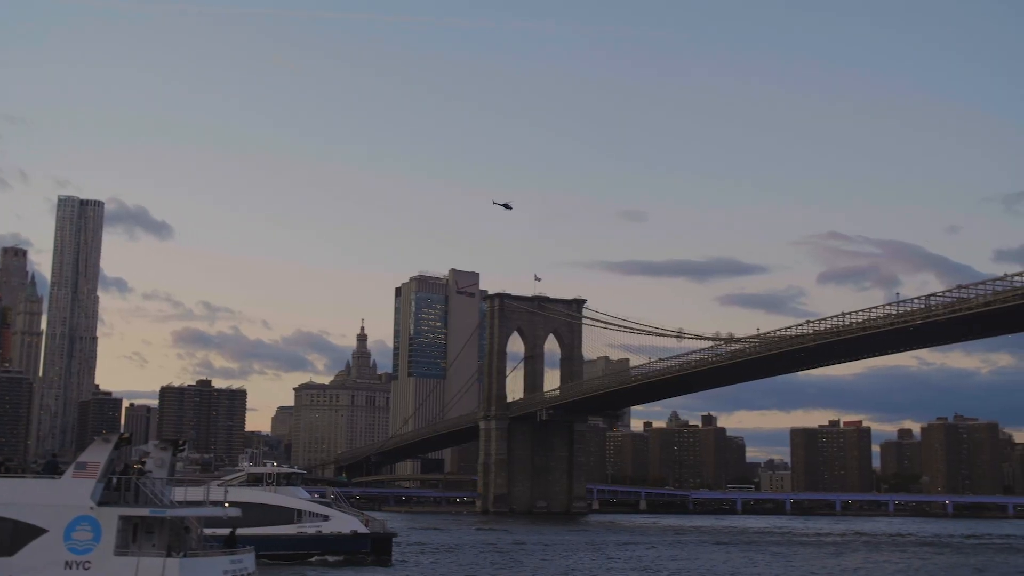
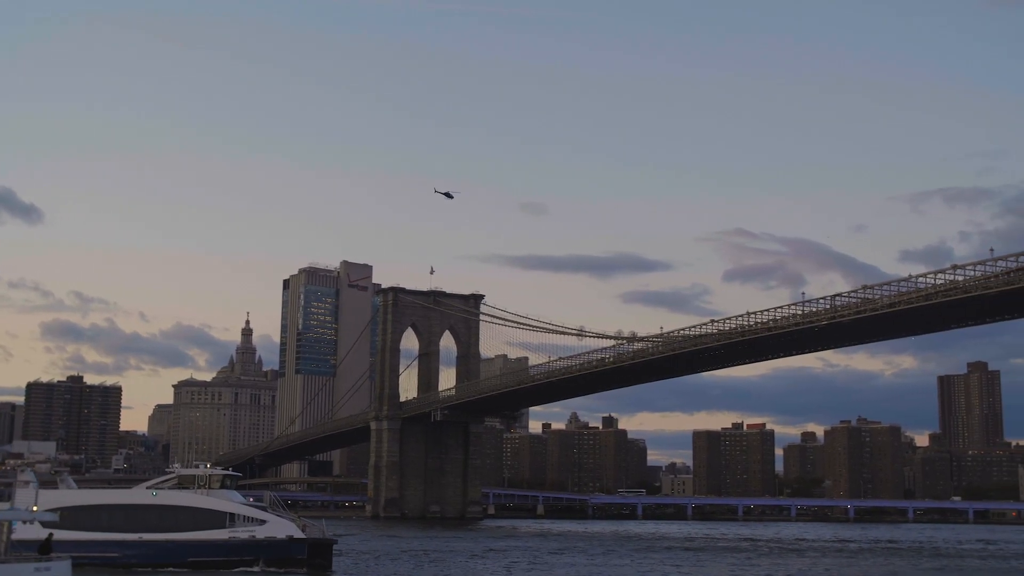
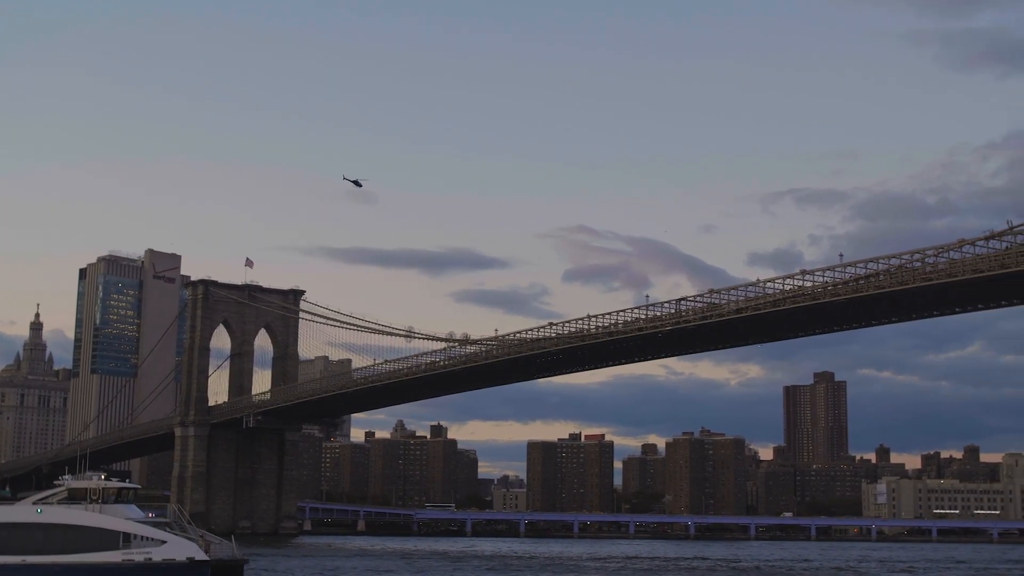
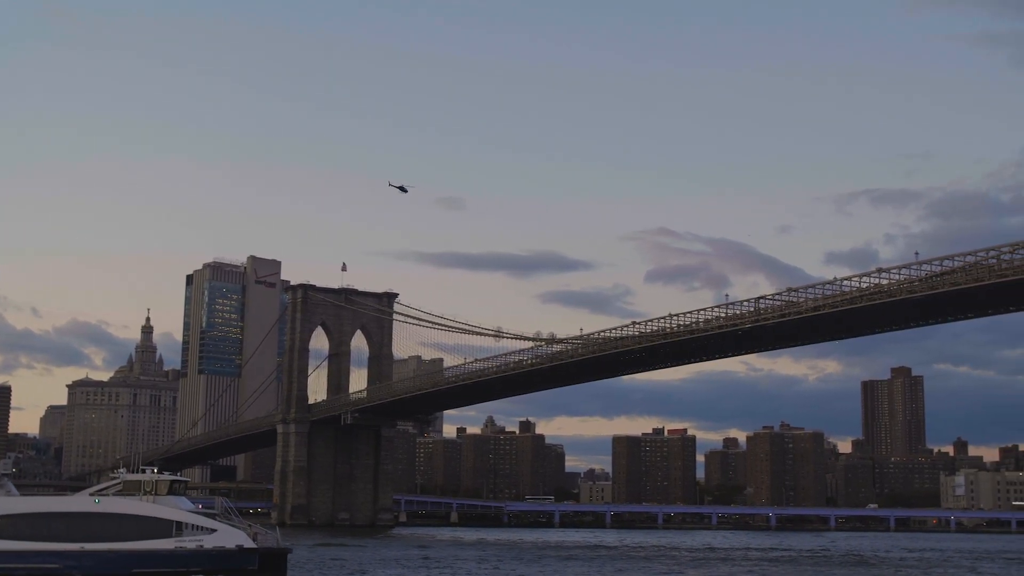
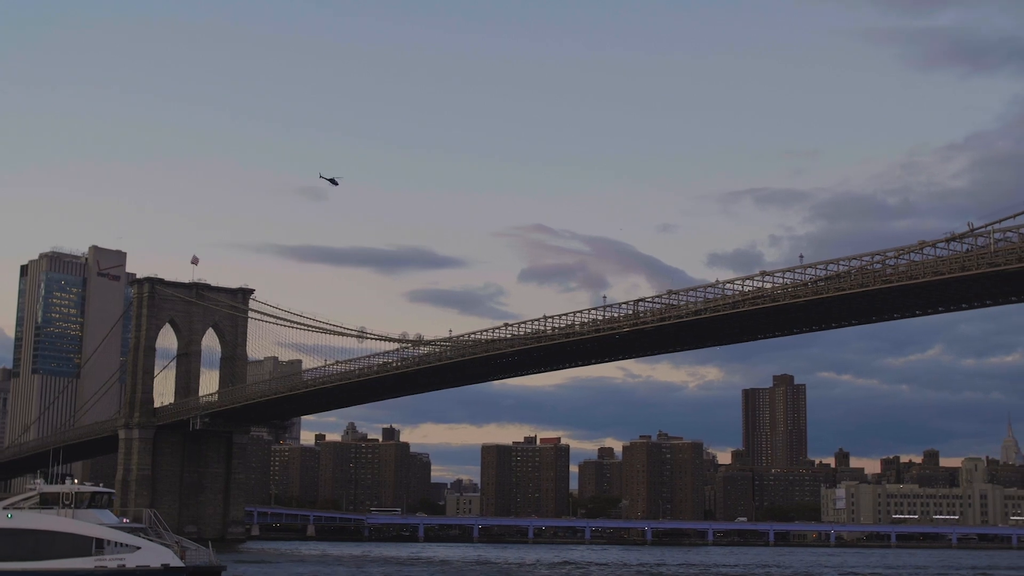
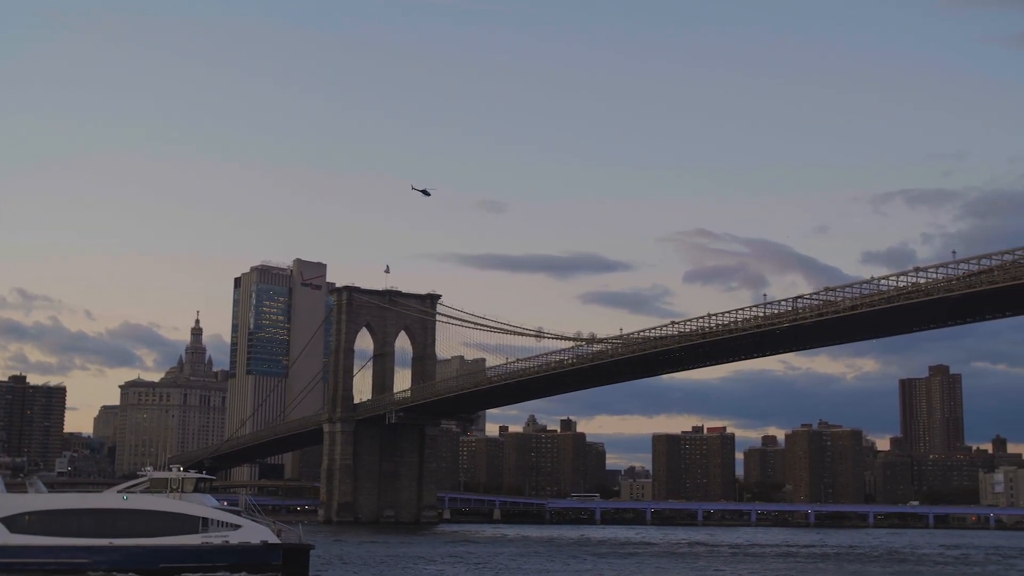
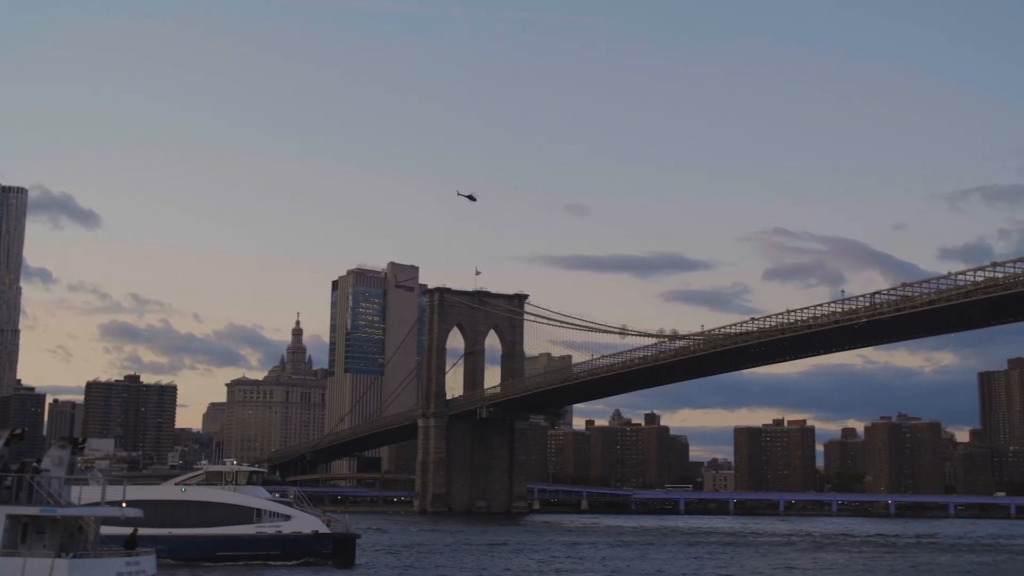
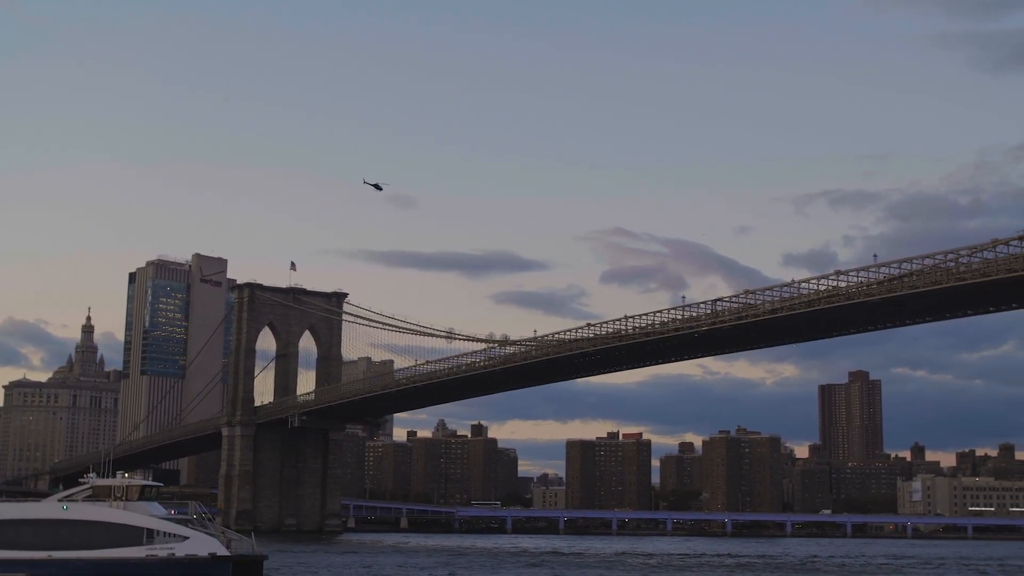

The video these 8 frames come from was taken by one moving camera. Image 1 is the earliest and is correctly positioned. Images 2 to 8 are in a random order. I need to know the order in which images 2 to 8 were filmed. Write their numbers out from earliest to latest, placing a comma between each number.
7, 2, 6, 4, 8, 3, 5
